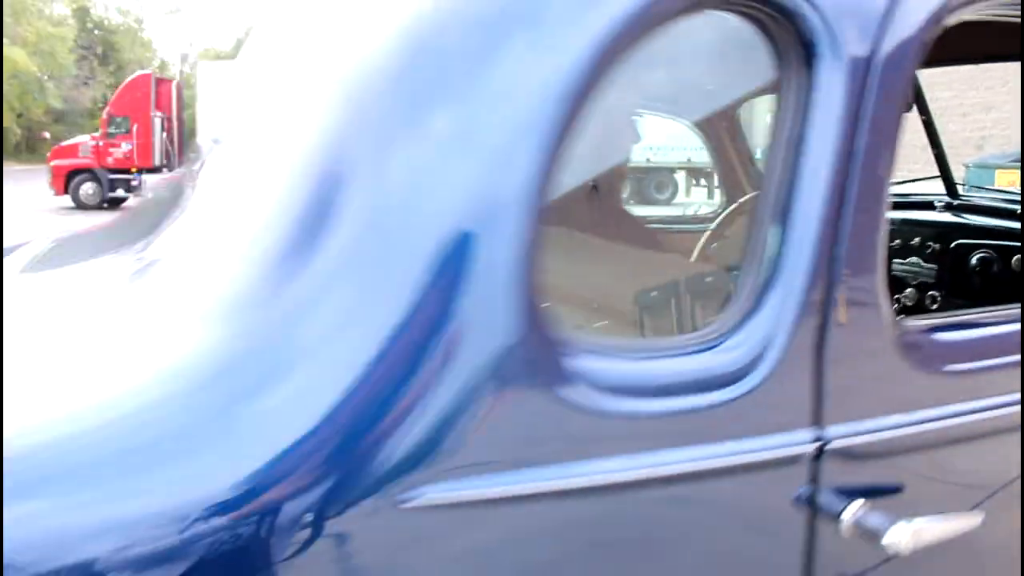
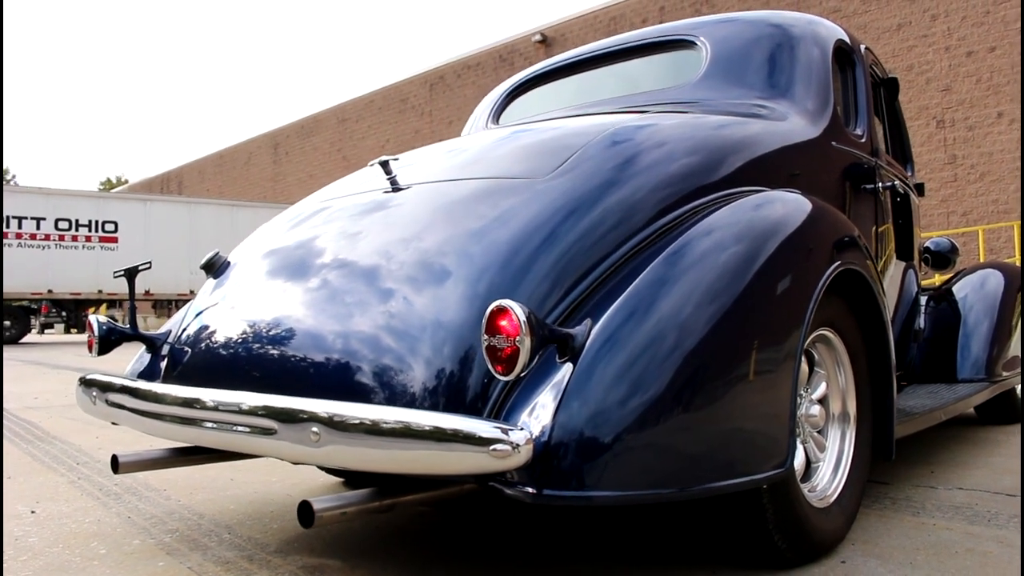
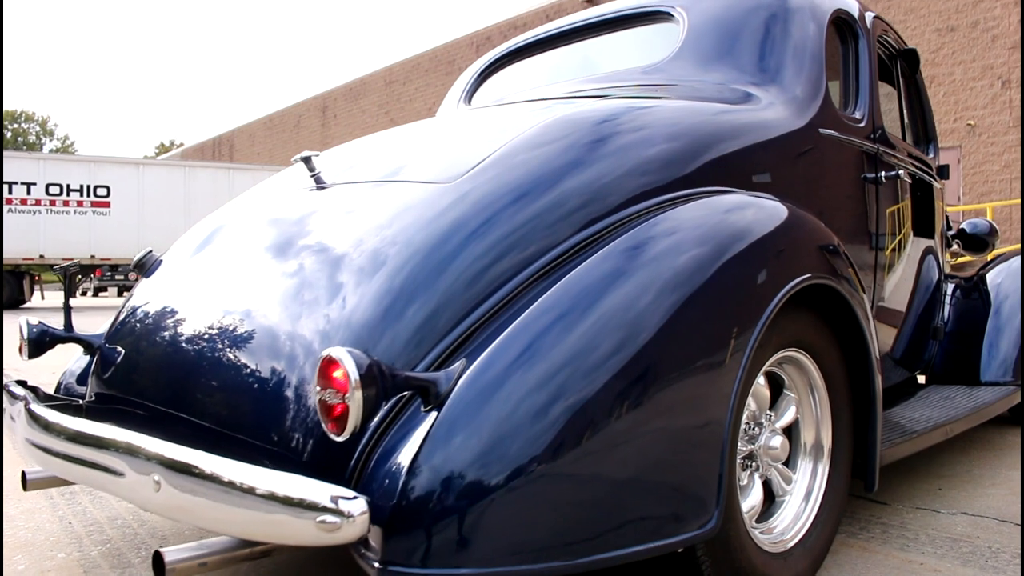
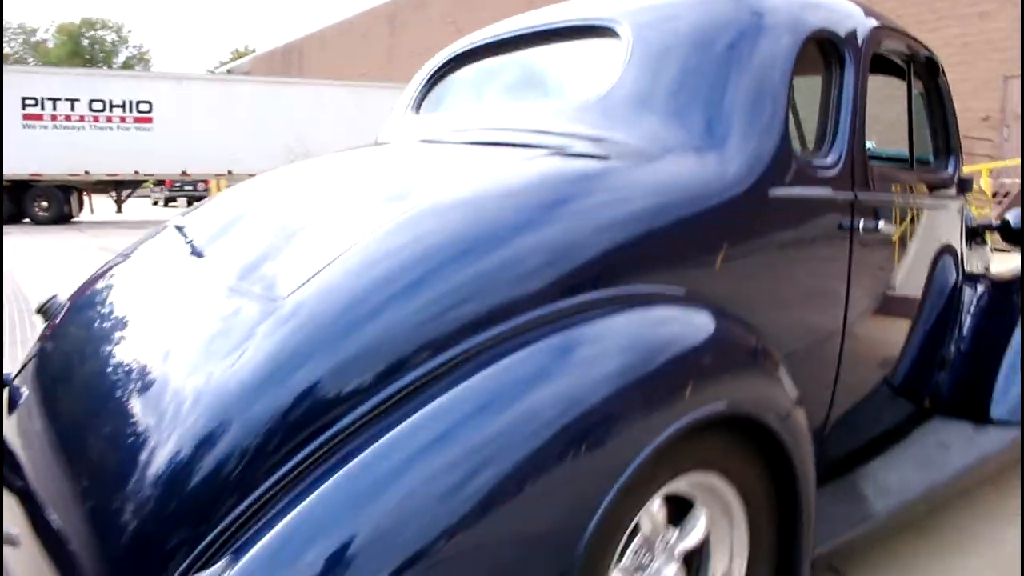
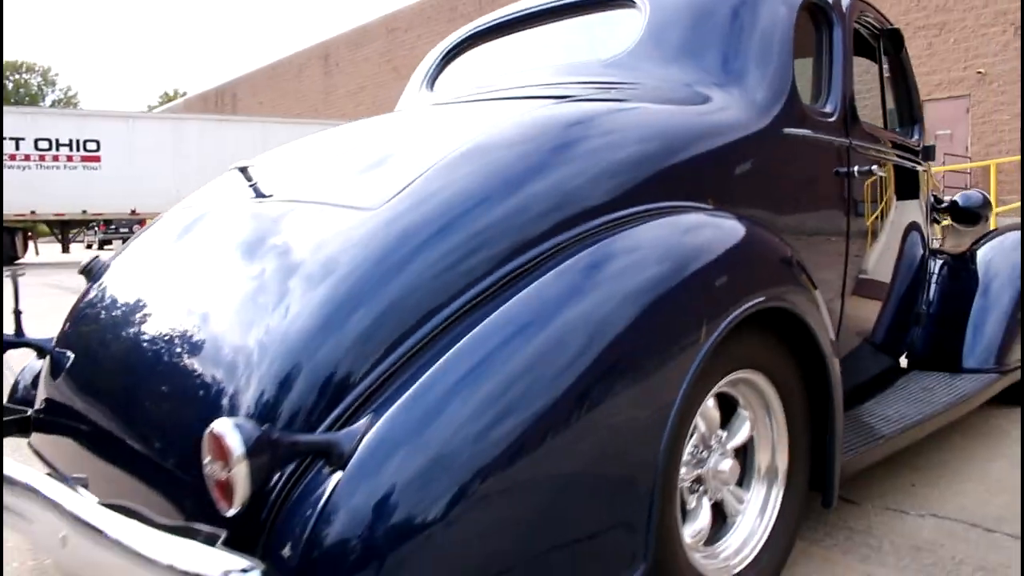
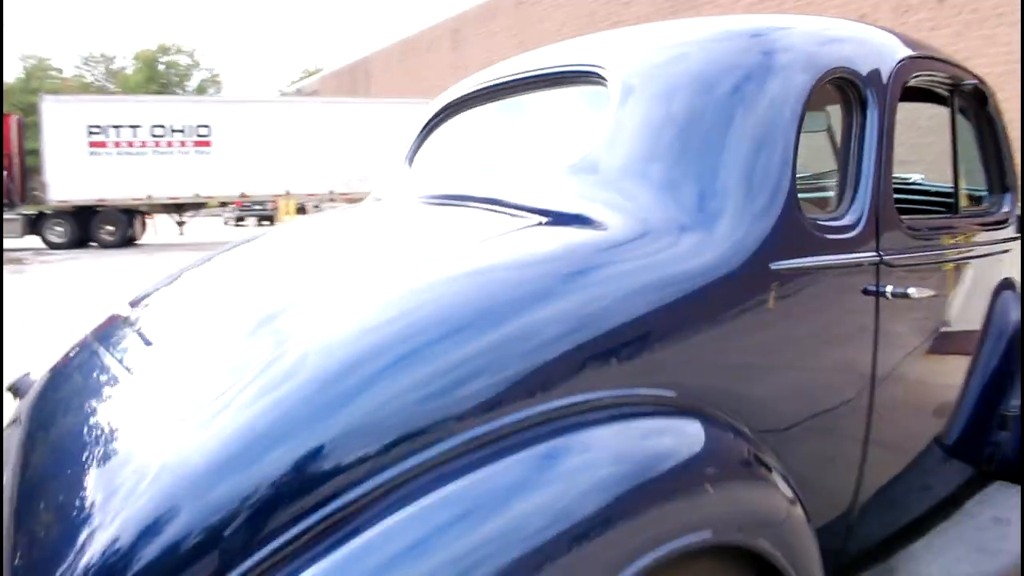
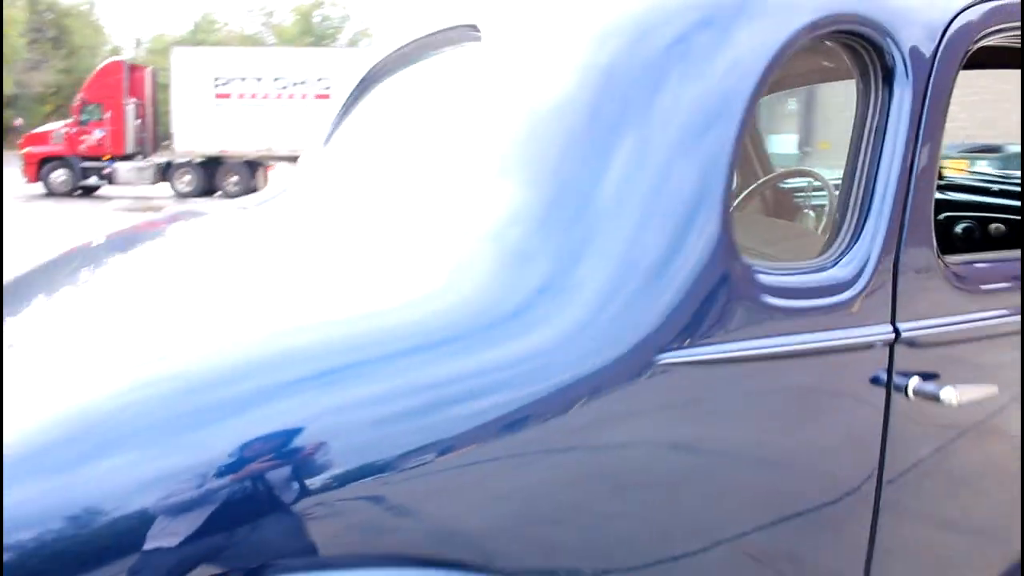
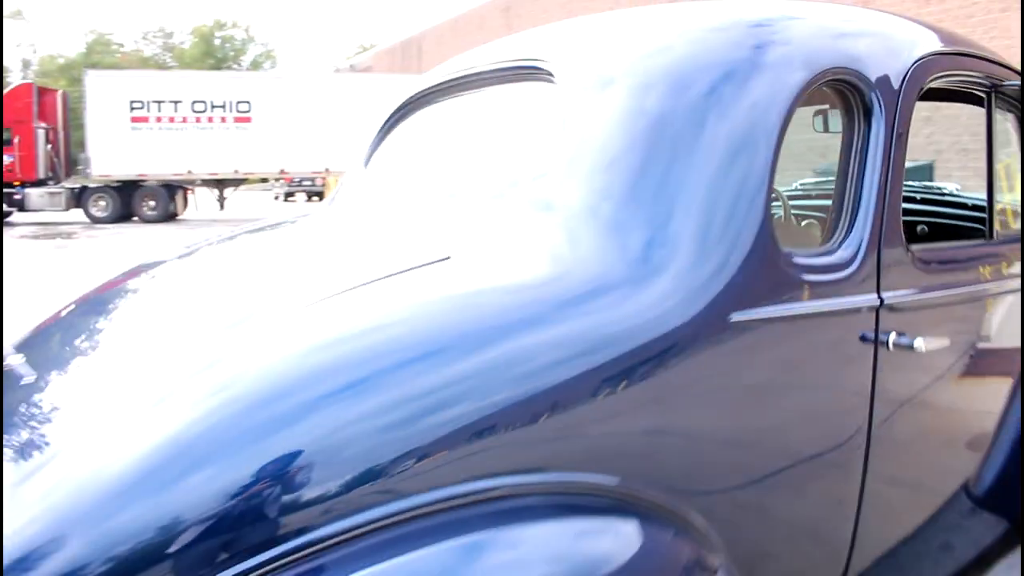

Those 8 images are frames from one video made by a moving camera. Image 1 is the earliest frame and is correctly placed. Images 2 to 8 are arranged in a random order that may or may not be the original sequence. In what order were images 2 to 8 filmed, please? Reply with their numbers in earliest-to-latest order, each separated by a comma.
7, 8, 6, 4, 5, 3, 2
